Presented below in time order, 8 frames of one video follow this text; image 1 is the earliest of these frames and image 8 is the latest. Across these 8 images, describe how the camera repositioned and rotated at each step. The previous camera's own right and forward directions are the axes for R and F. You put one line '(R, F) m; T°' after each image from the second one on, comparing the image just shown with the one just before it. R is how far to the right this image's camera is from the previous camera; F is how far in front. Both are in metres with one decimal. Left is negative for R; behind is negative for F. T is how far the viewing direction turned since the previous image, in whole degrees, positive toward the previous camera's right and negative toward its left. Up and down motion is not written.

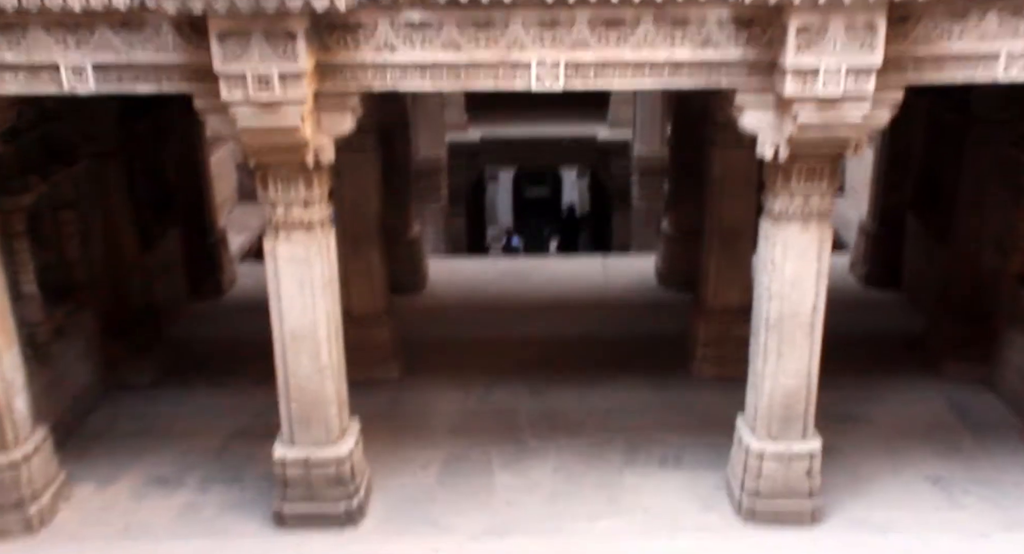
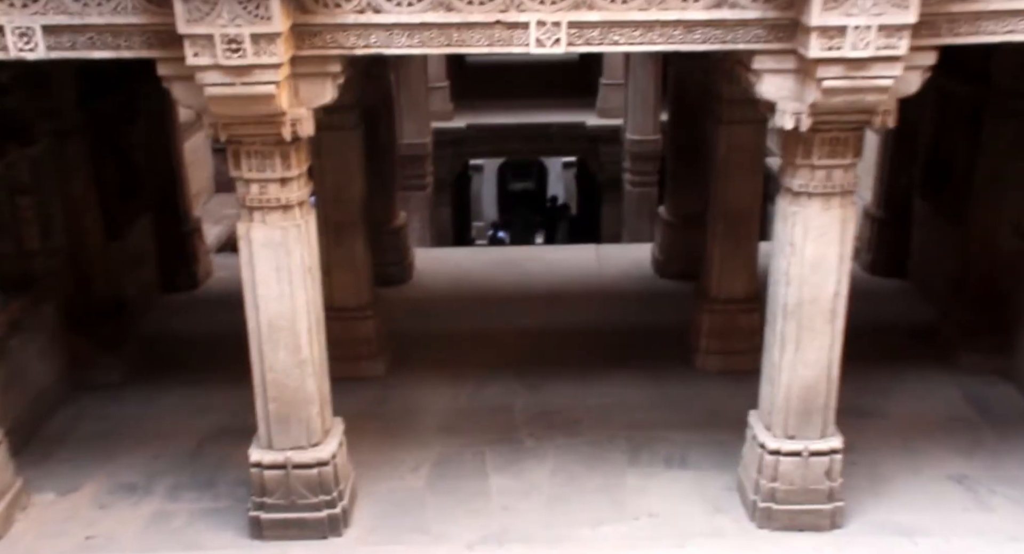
(-0.1, +0.4) m; +1°
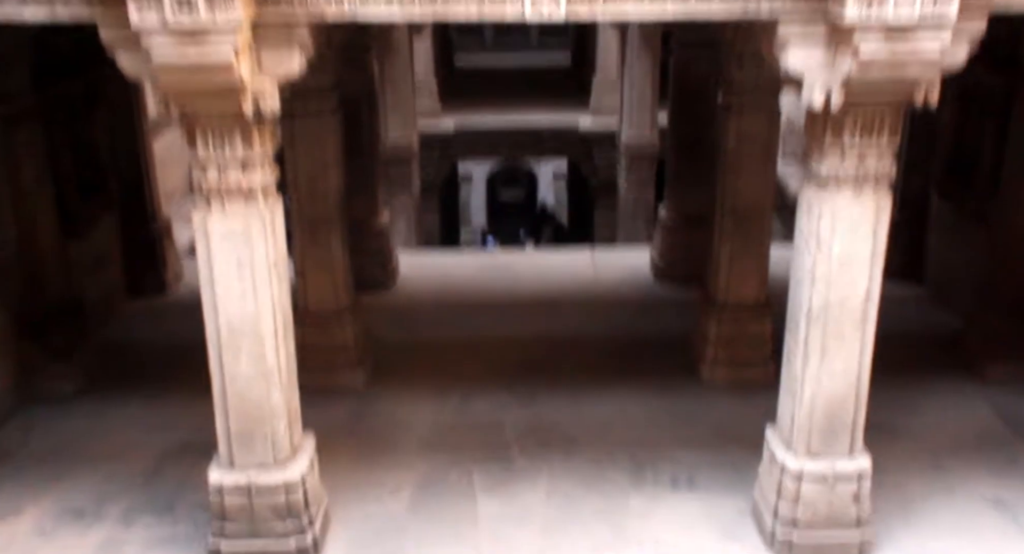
(0.0, +0.5) m; +1°
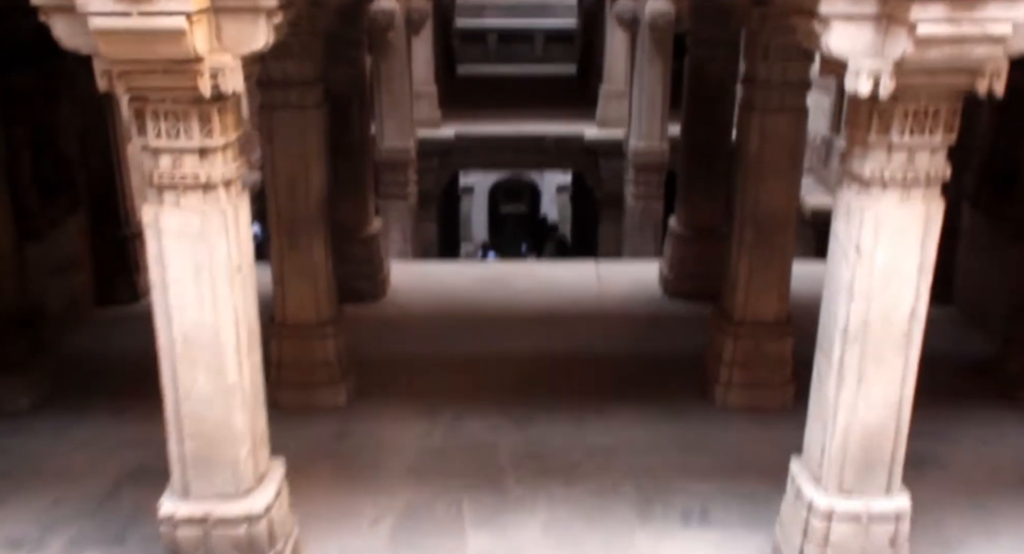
(0.0, +0.5) m; 0°
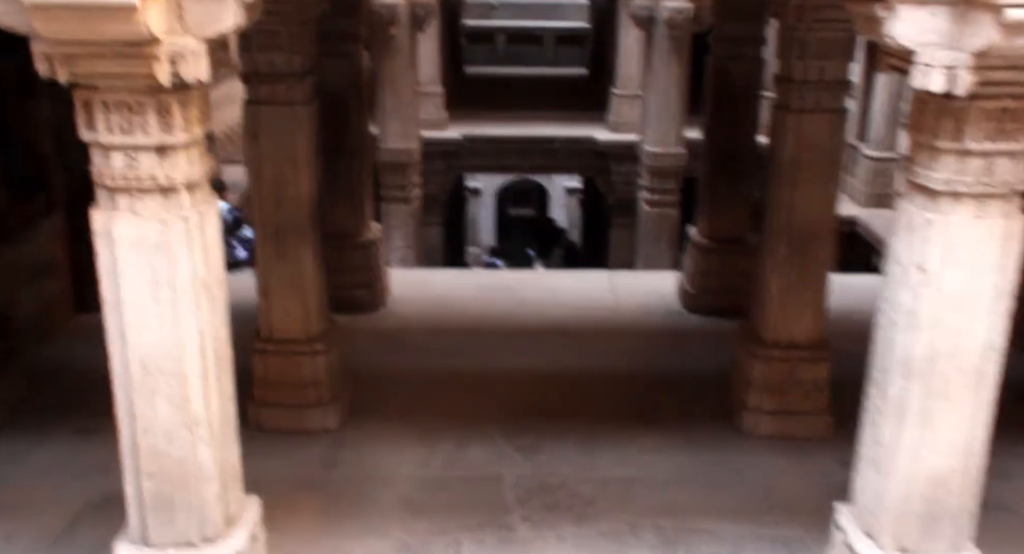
(0.0, +0.5) m; 0°
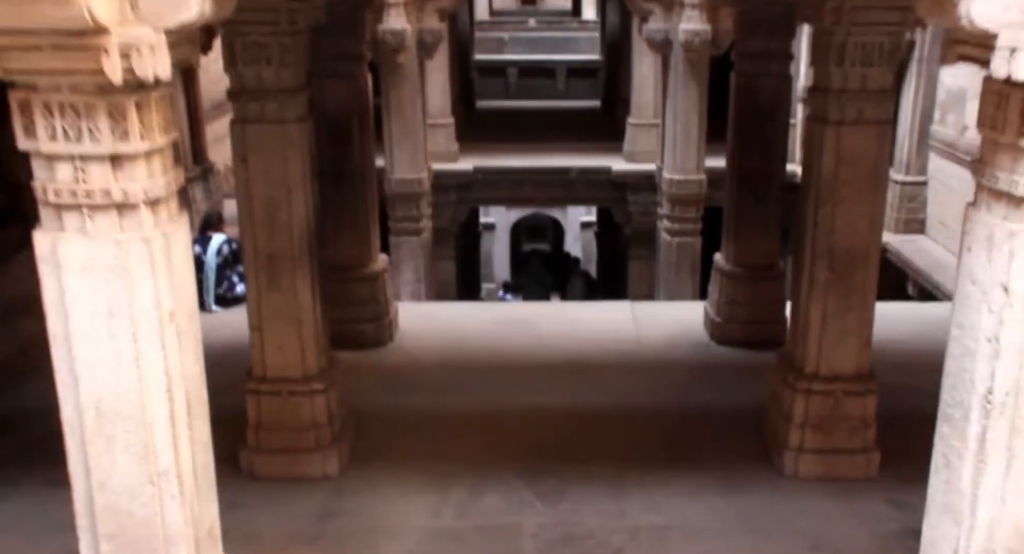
(0.0, +0.4) m; -1°
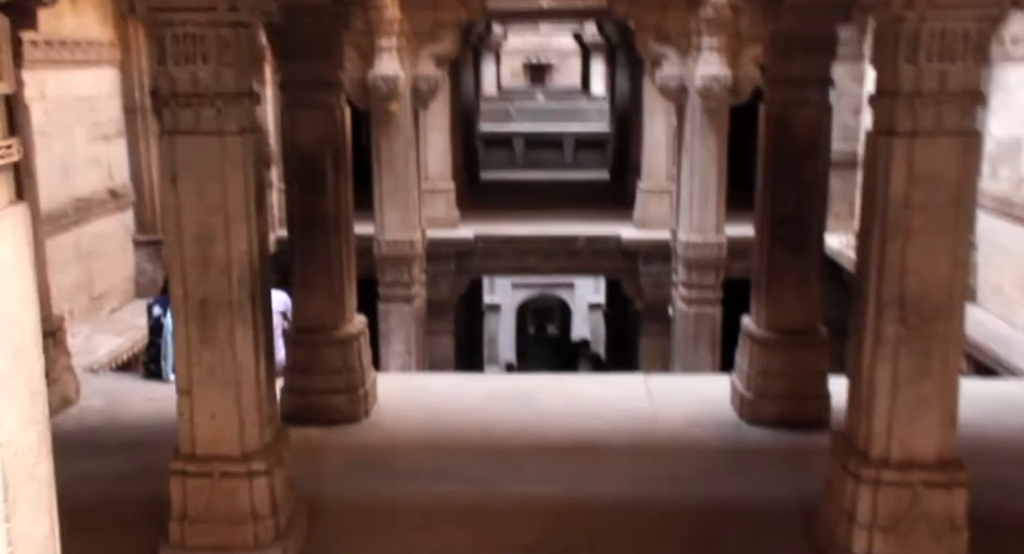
(0.0, +0.9) m; 0°
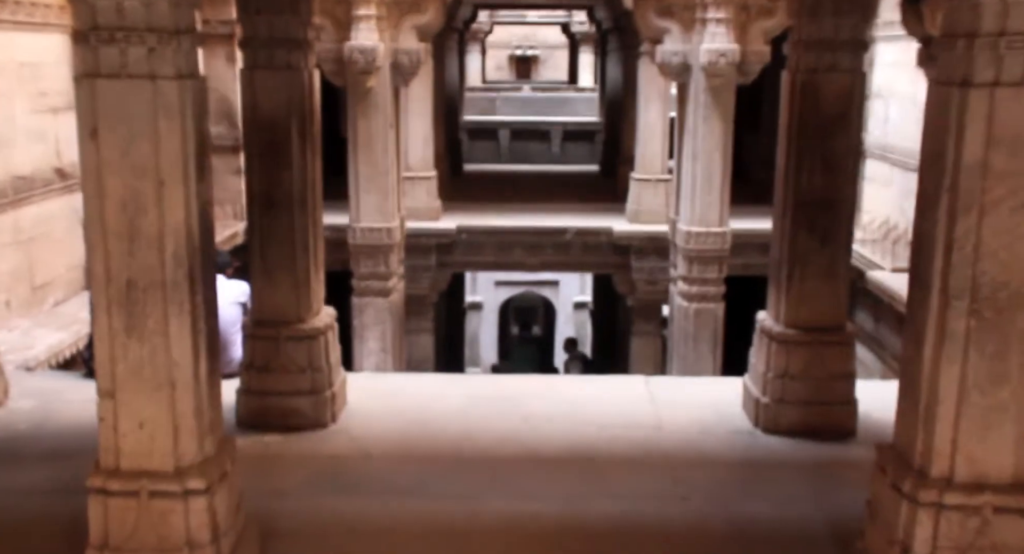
(0.0, +0.6) m; +1°
